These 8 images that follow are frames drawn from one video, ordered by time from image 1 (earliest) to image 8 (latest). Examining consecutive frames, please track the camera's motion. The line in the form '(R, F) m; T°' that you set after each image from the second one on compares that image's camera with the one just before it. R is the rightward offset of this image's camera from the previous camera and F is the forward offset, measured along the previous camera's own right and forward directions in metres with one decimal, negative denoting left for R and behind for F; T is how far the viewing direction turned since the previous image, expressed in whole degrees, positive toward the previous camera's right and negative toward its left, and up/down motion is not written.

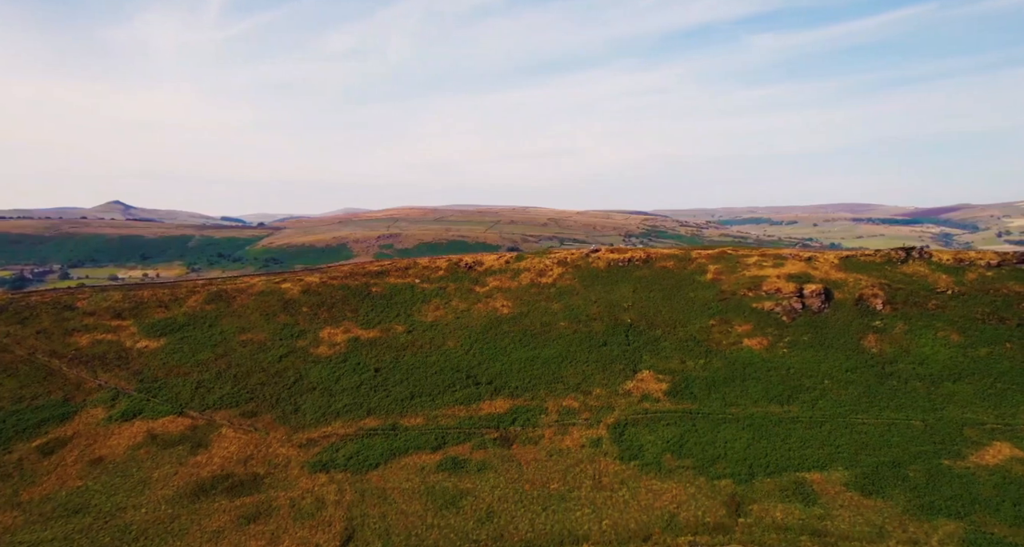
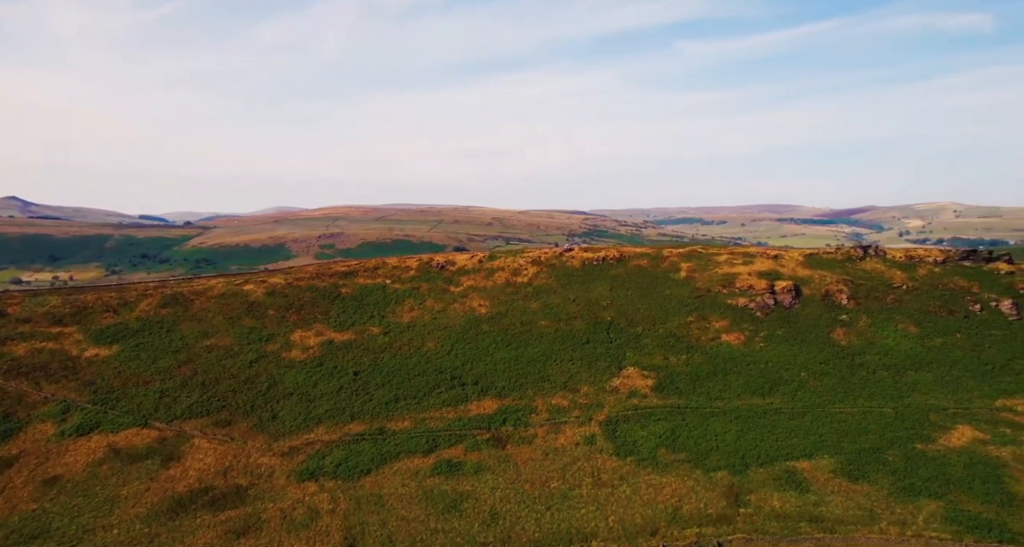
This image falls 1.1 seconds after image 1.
(-6.2, +0.5) m; +6°
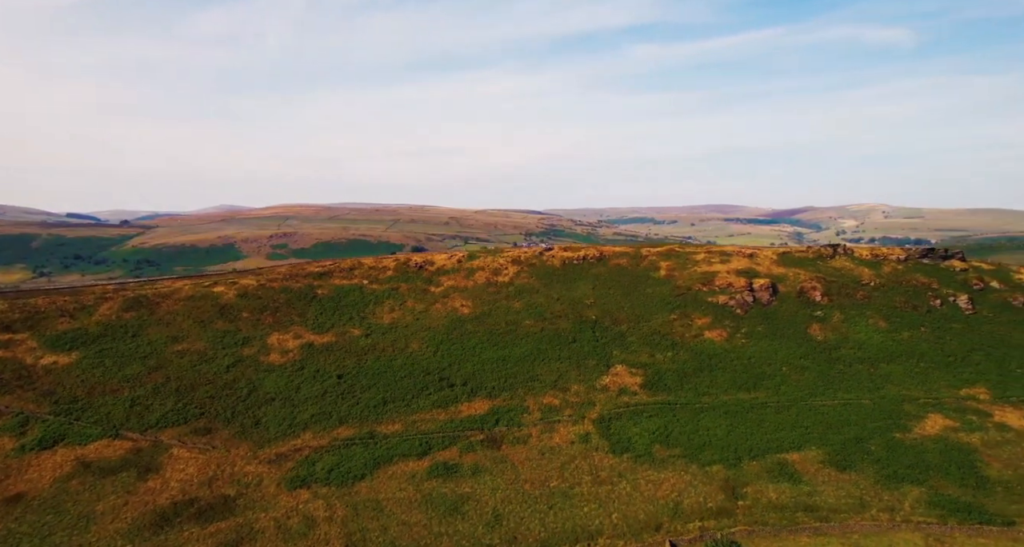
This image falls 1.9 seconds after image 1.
(-4.7, +0.3) m; +4°
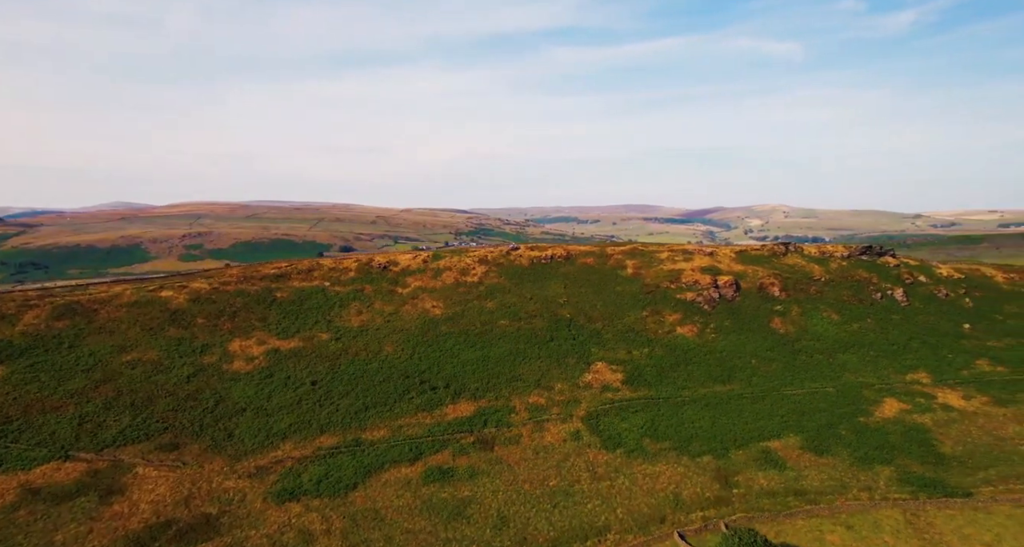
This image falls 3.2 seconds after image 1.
(-7.8, +0.8) m; +7°
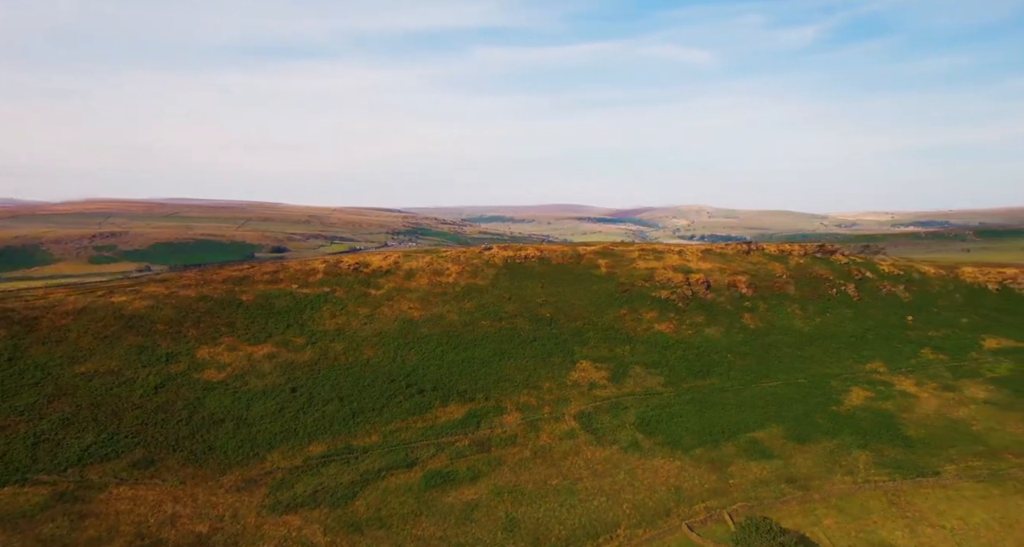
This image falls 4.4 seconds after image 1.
(-7.3, +0.9) m; +6°
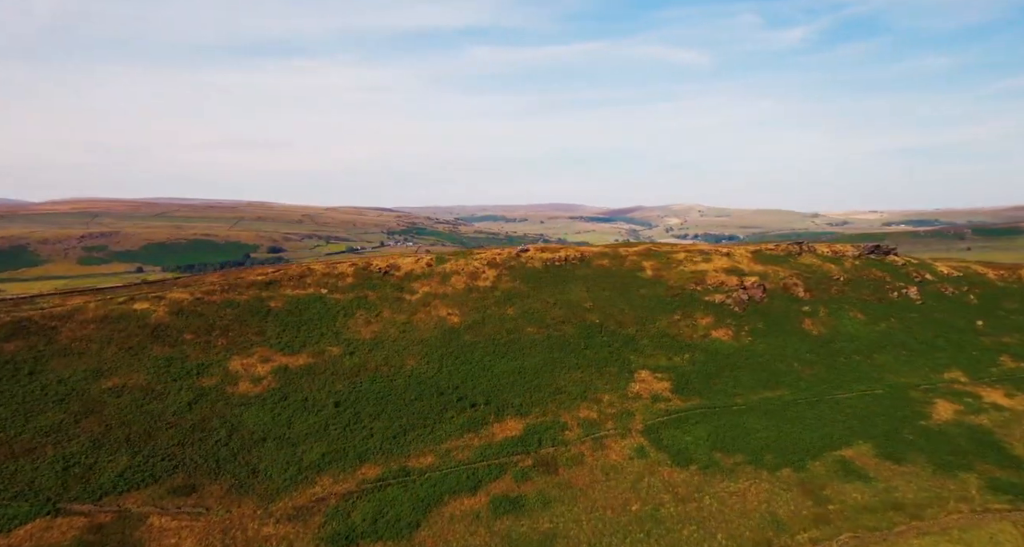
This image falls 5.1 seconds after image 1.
(-7.9, +5.8) m; +1°
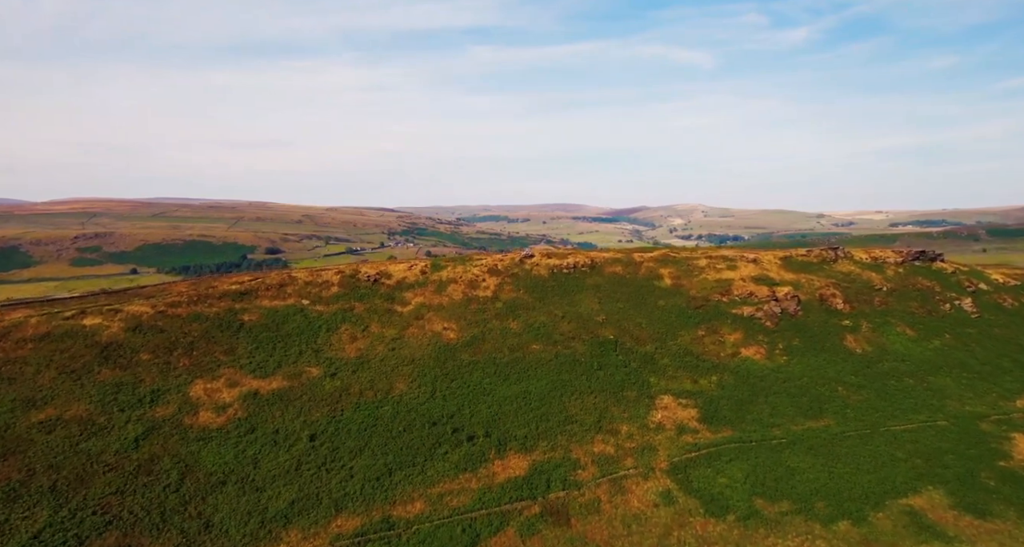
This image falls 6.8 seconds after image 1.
(-0.1, +10.2) m; 0°
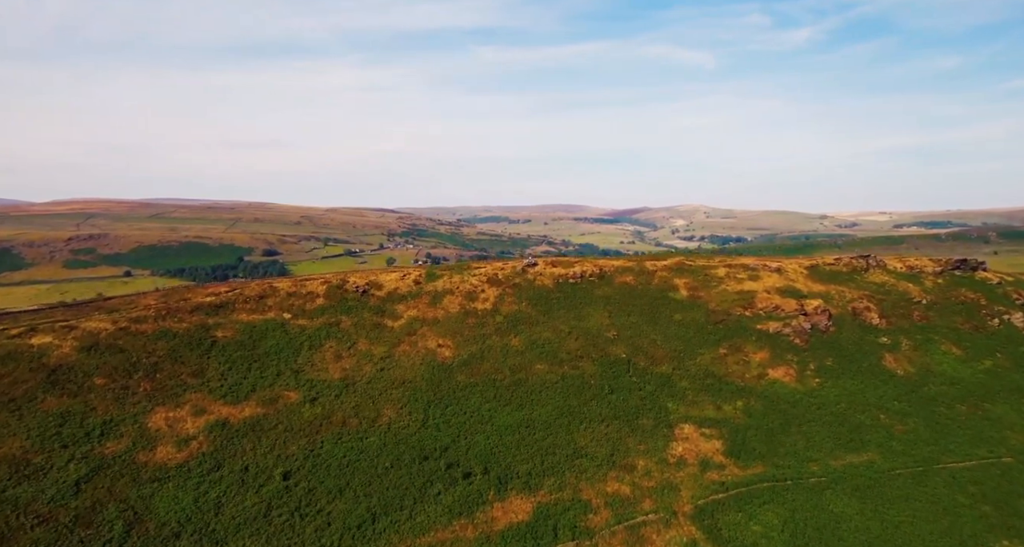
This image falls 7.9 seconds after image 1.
(-0.1, +7.9) m; 0°
